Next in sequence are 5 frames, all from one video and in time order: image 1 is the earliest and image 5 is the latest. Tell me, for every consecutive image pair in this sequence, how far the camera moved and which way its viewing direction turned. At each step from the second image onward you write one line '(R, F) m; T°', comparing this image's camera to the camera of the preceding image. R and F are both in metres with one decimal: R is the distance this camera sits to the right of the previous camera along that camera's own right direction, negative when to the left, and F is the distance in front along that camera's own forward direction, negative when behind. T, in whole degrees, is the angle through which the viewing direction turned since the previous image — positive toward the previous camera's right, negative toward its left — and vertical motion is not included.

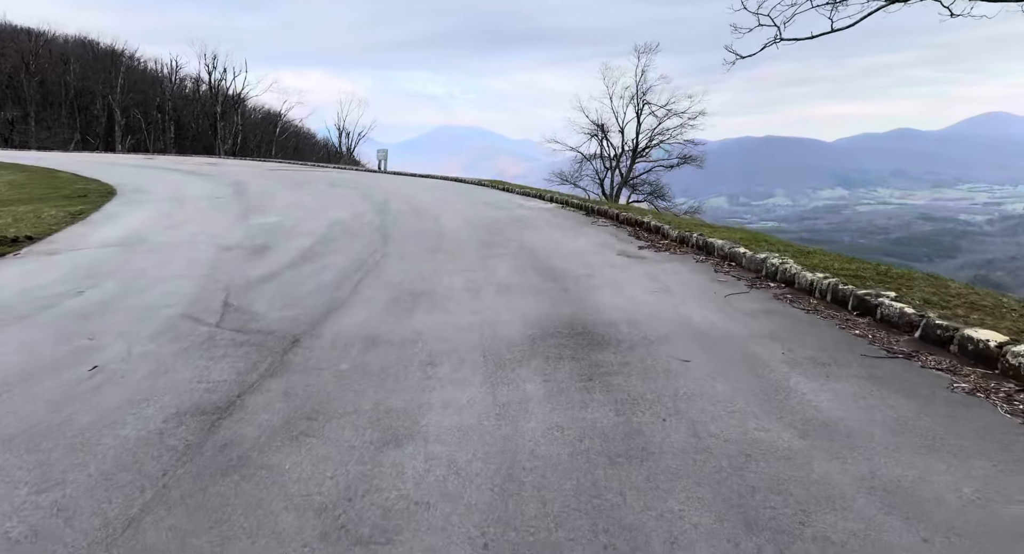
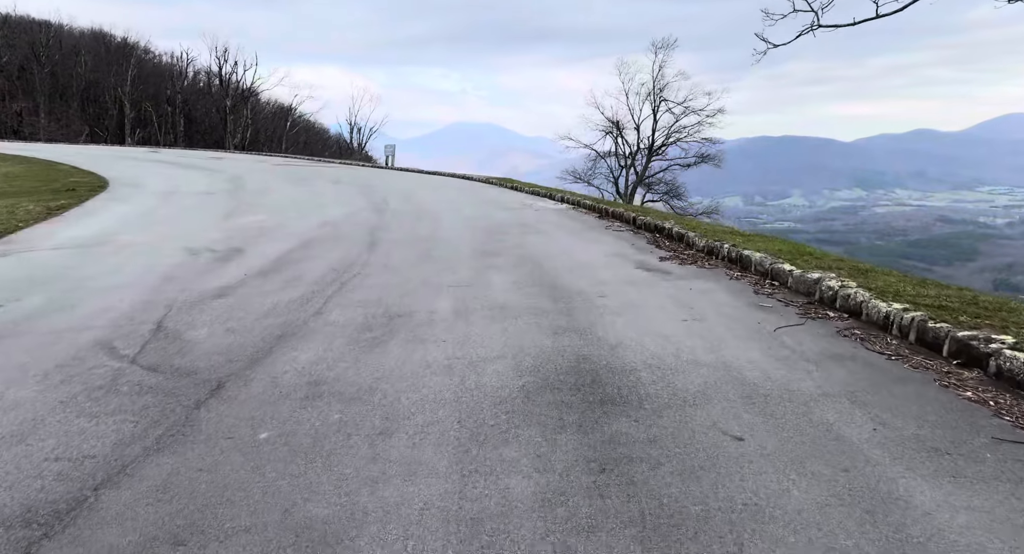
(+0.1, +1.1) m; -1°
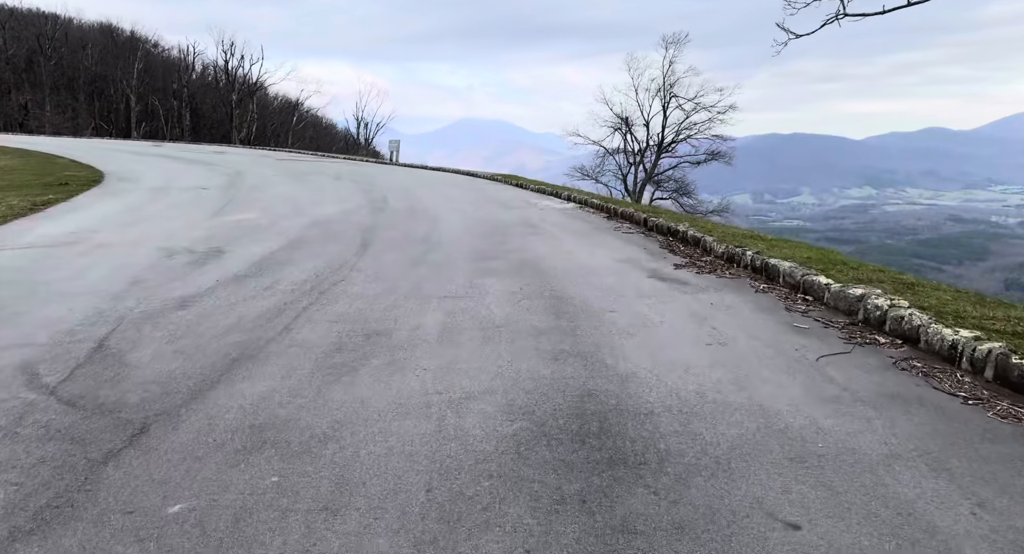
(+0.1, +0.7) m; -1°
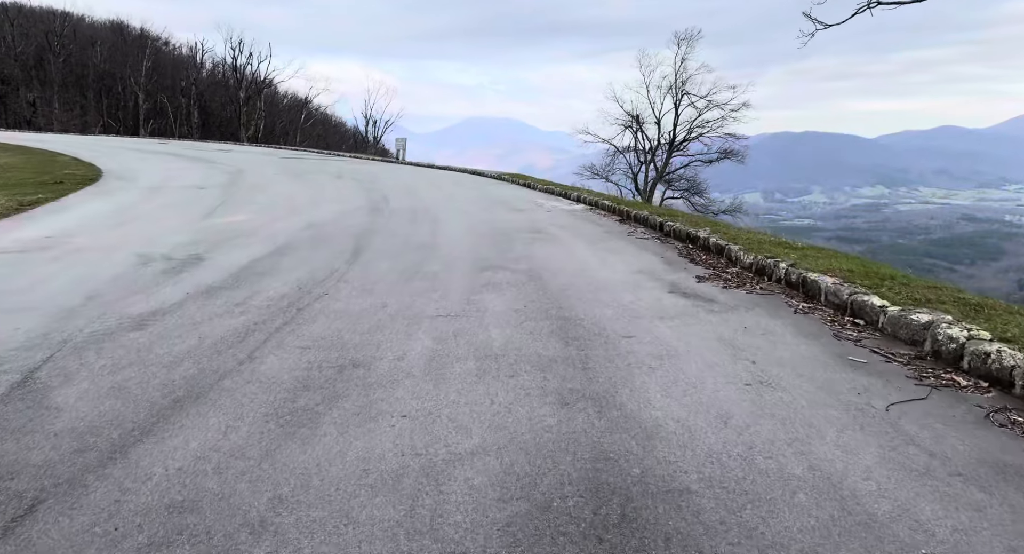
(0.0, +0.7) m; -1°
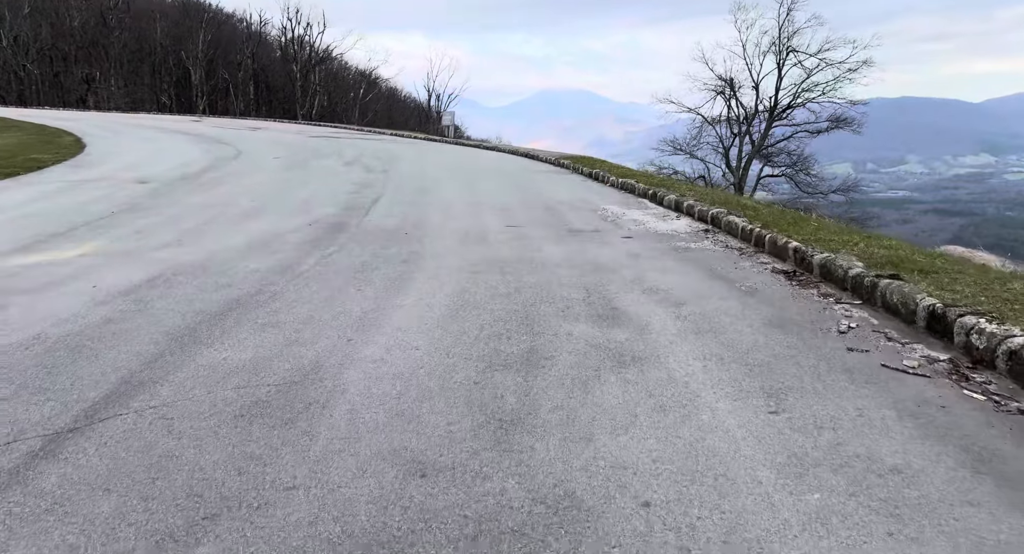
(+0.2, +5.7) m; -6°
